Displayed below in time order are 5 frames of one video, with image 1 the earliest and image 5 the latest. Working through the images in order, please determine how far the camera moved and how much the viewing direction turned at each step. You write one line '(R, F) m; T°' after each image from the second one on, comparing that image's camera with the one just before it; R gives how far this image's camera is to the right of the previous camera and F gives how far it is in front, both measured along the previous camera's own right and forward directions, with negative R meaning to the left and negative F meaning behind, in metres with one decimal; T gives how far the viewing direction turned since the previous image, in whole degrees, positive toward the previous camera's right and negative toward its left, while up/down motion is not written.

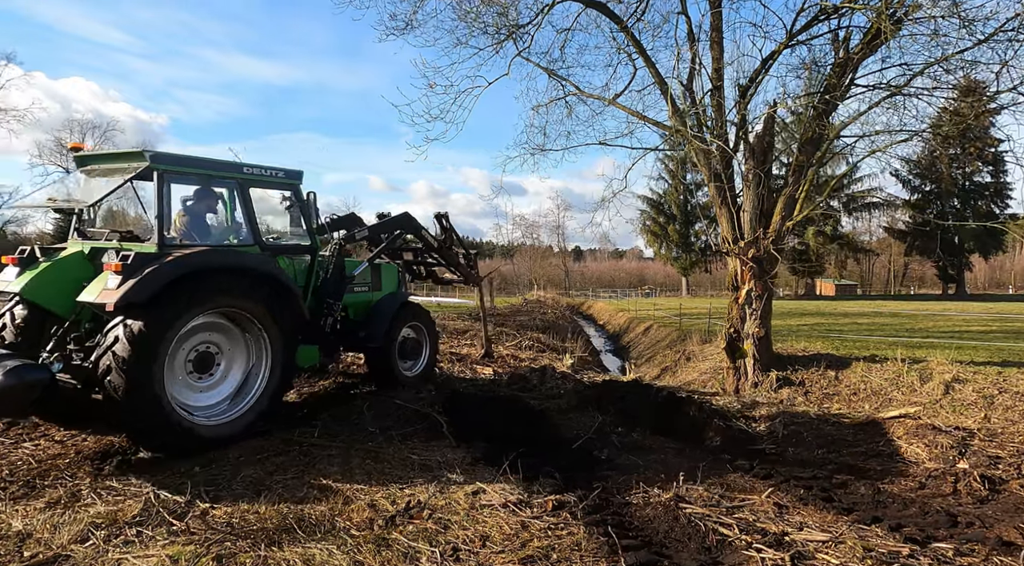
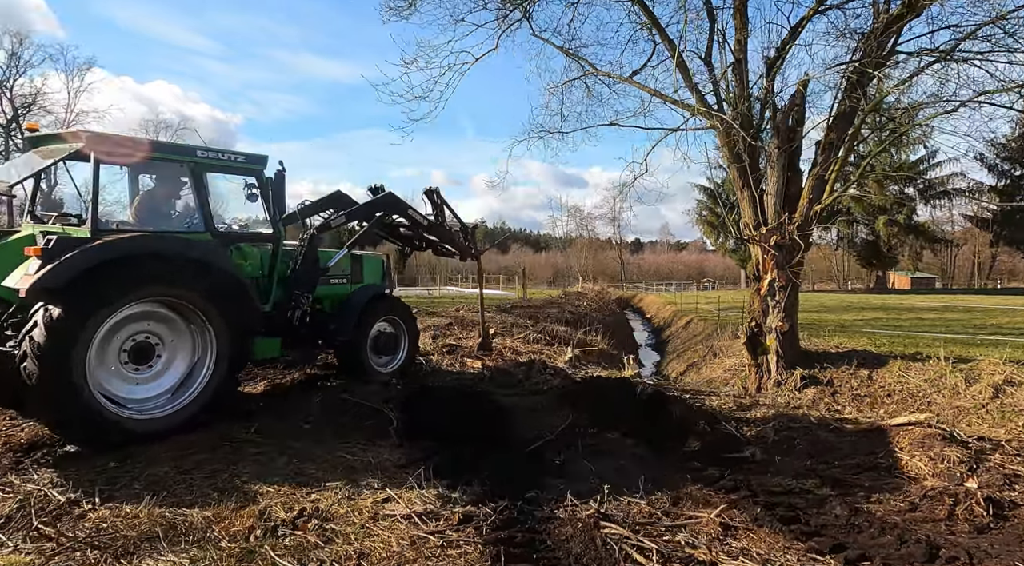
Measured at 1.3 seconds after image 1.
(+0.7, +0.4) m; -5°
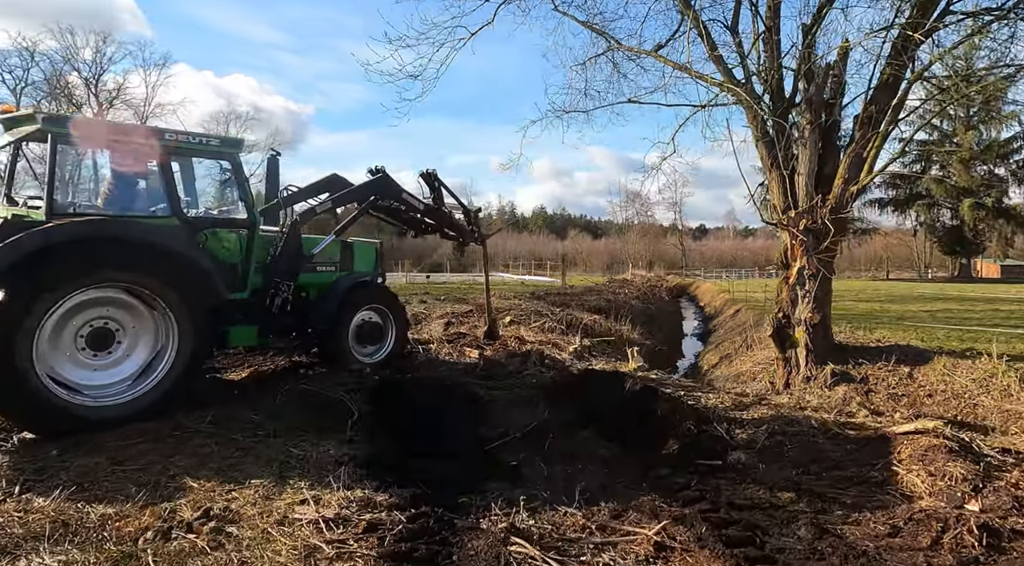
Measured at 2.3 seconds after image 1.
(+0.6, +0.3) m; -6°
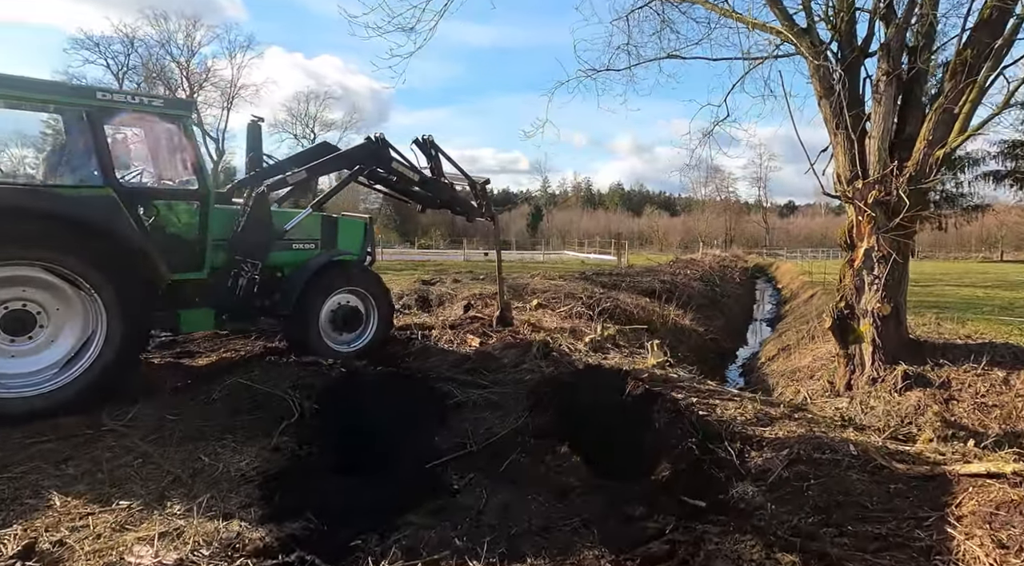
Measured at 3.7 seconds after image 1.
(+0.7, +0.8) m; -7°
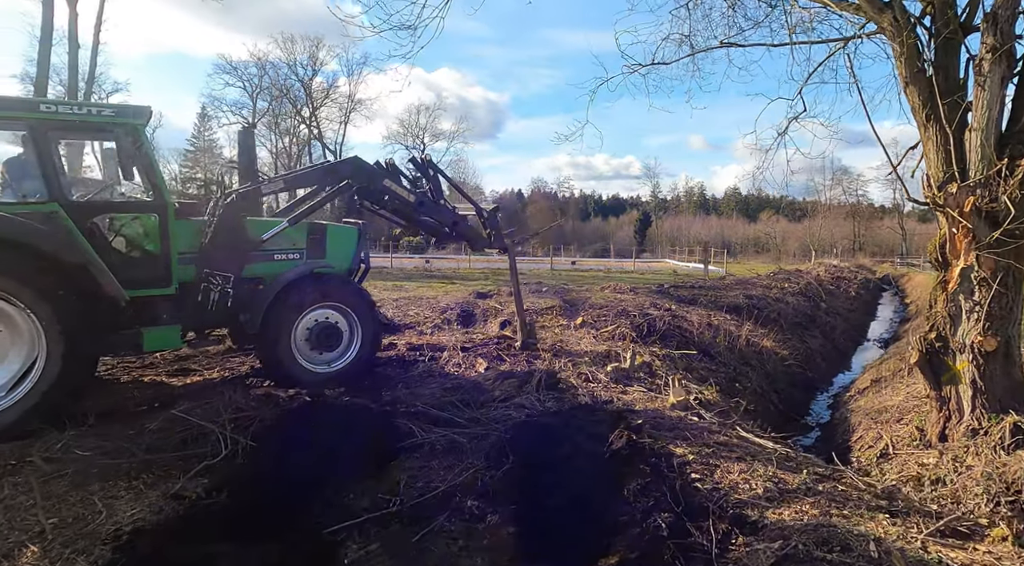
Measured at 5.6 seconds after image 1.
(+0.8, +0.6) m; -10°
